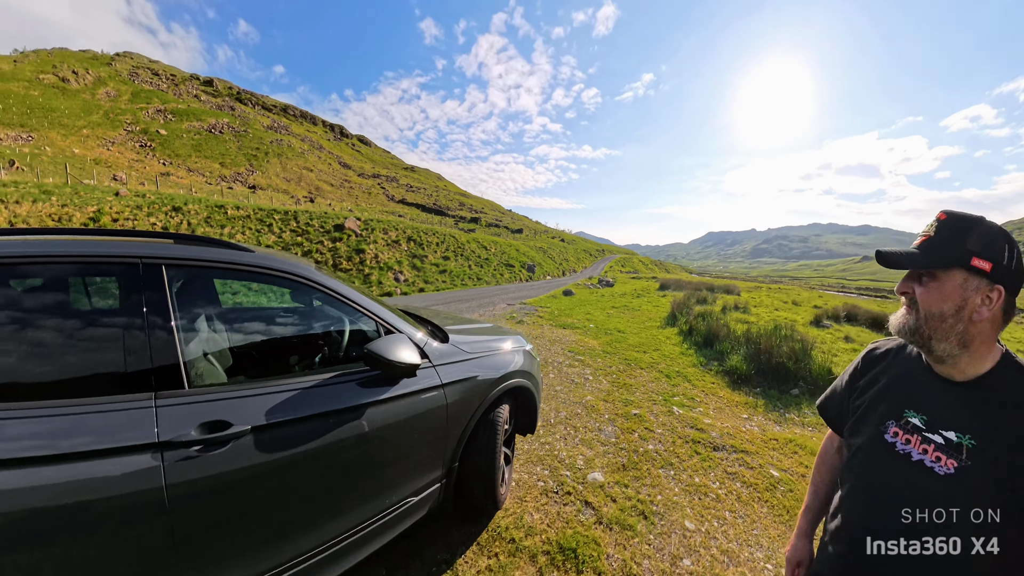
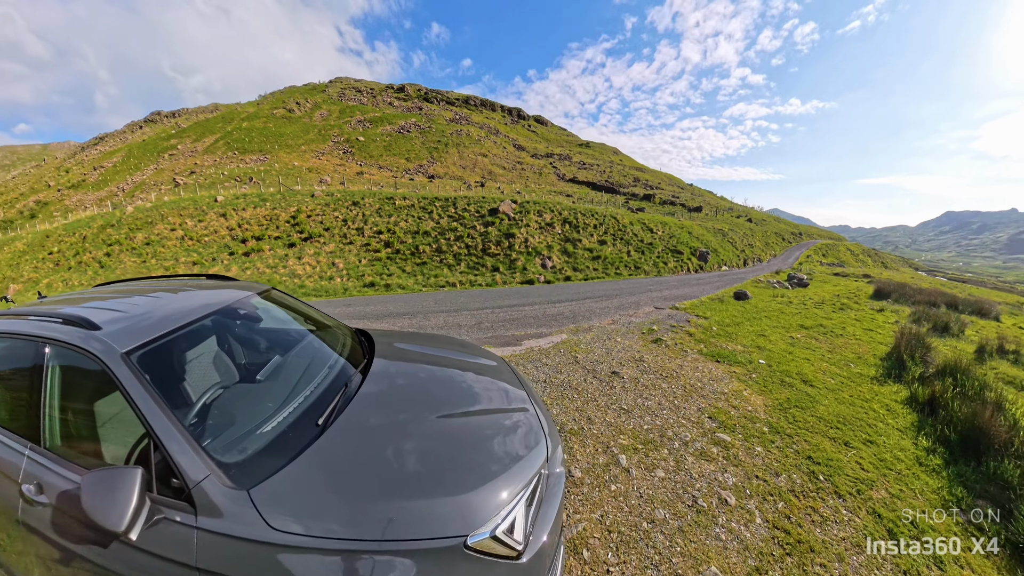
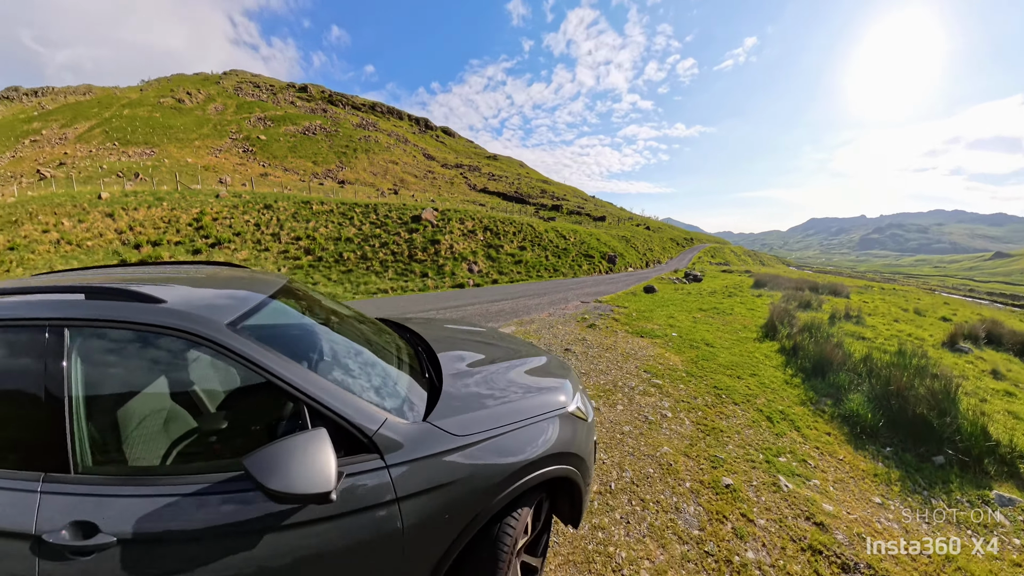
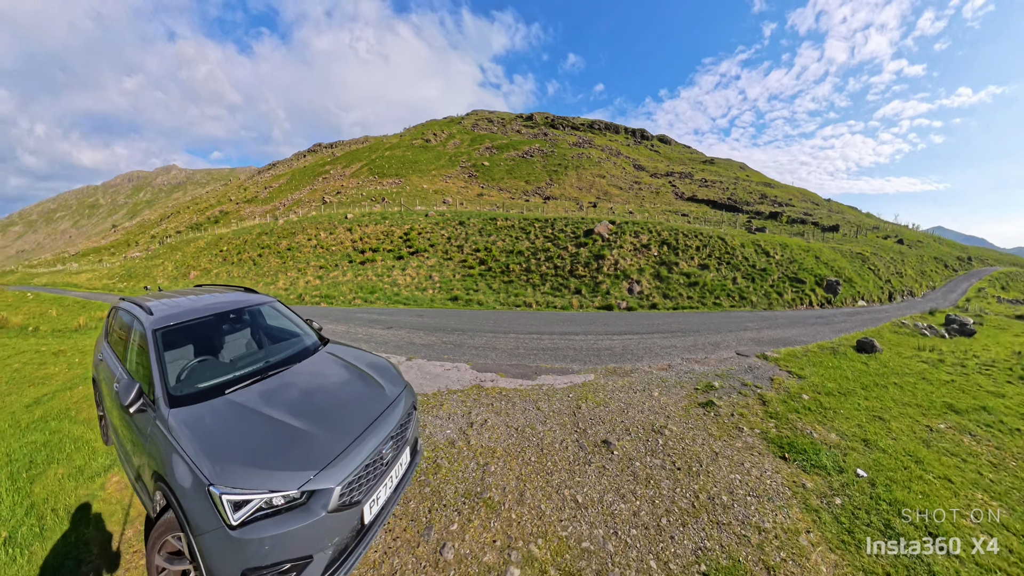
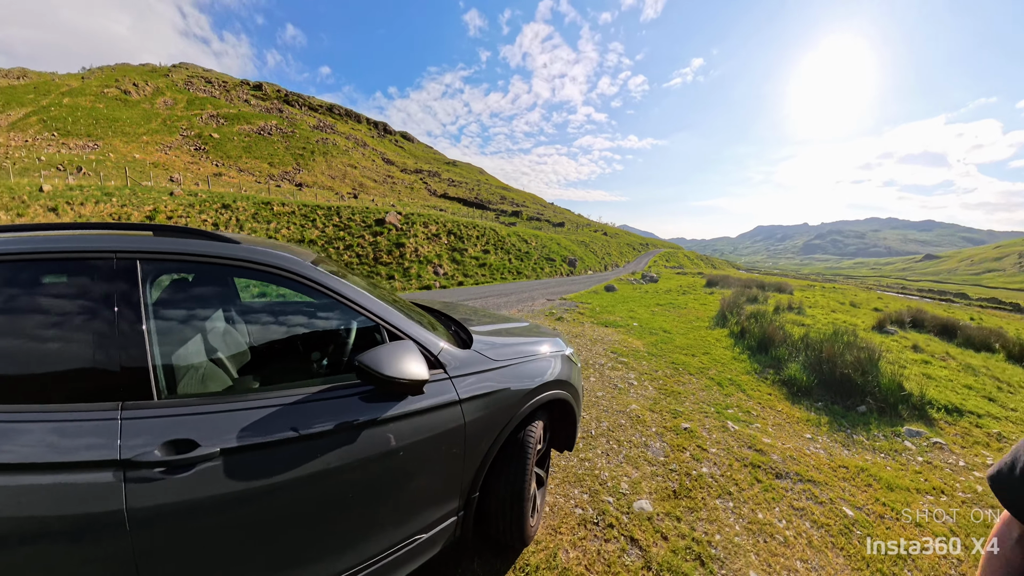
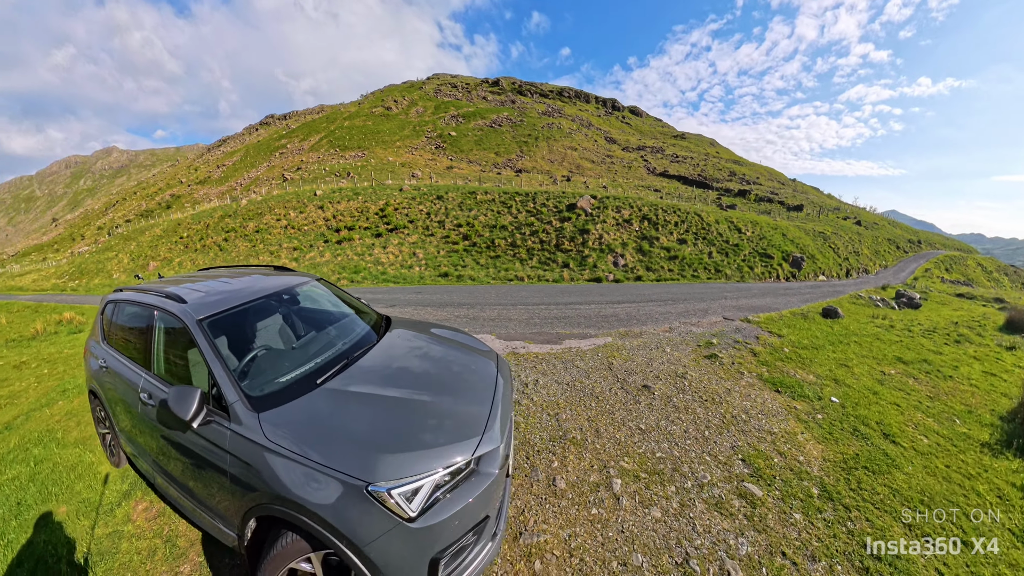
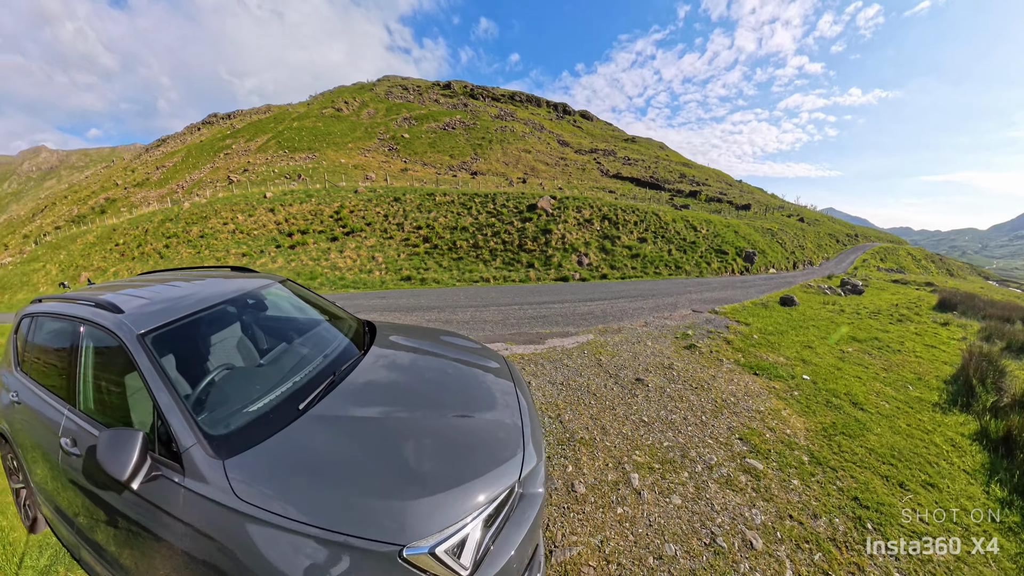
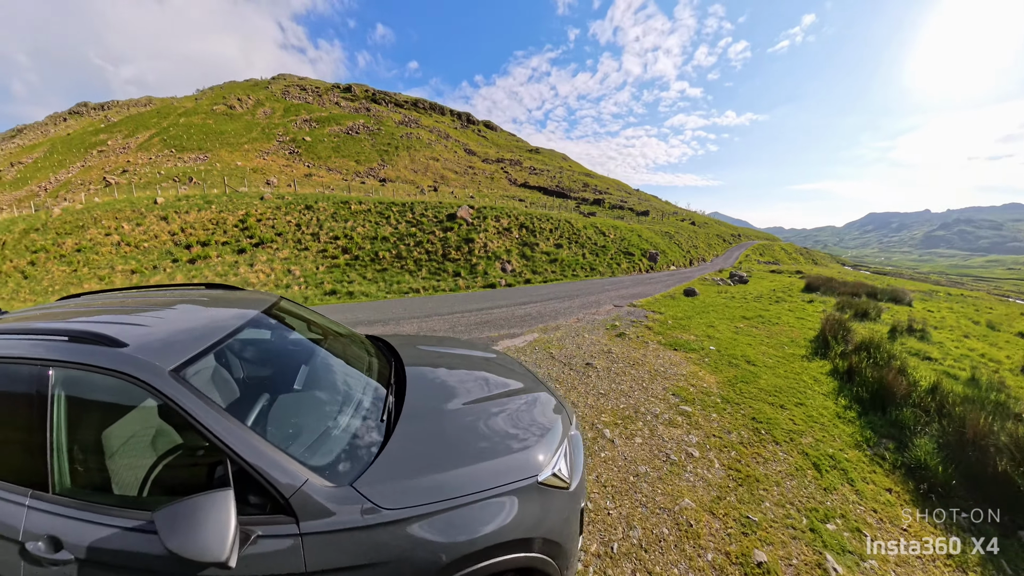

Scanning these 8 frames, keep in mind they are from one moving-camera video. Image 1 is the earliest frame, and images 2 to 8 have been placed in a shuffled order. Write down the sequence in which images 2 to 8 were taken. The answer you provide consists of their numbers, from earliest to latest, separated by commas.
5, 3, 8, 2, 7, 6, 4
